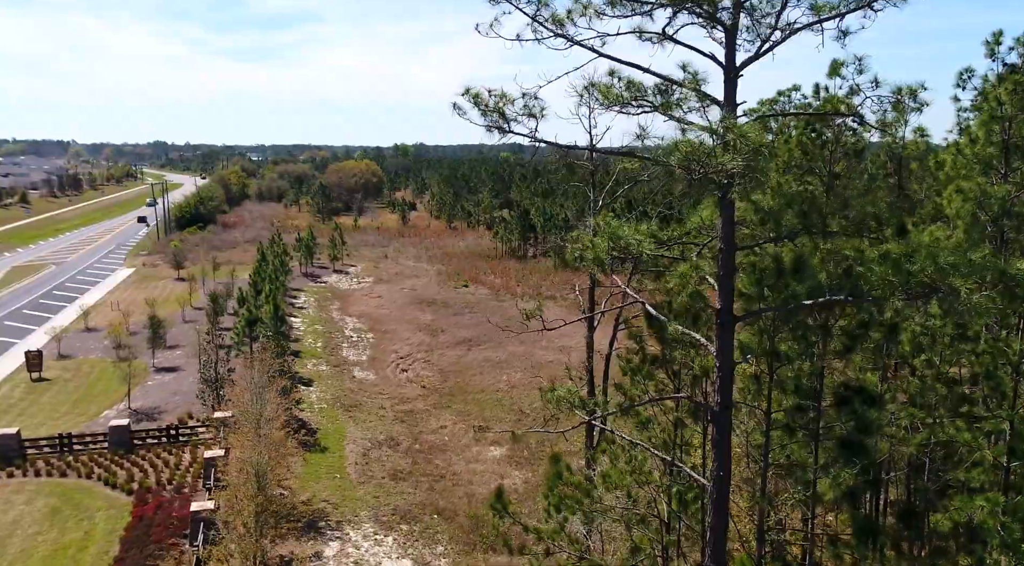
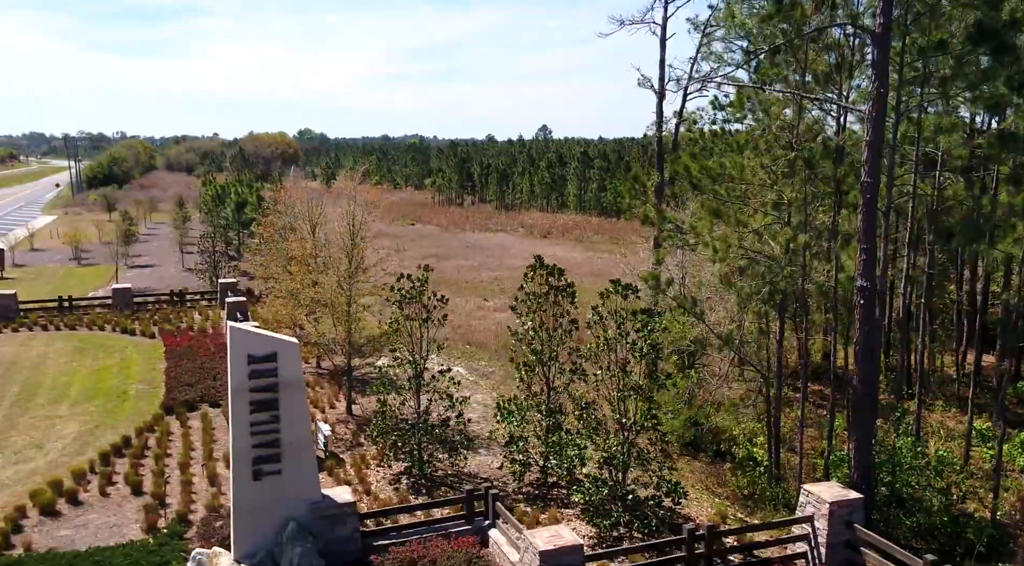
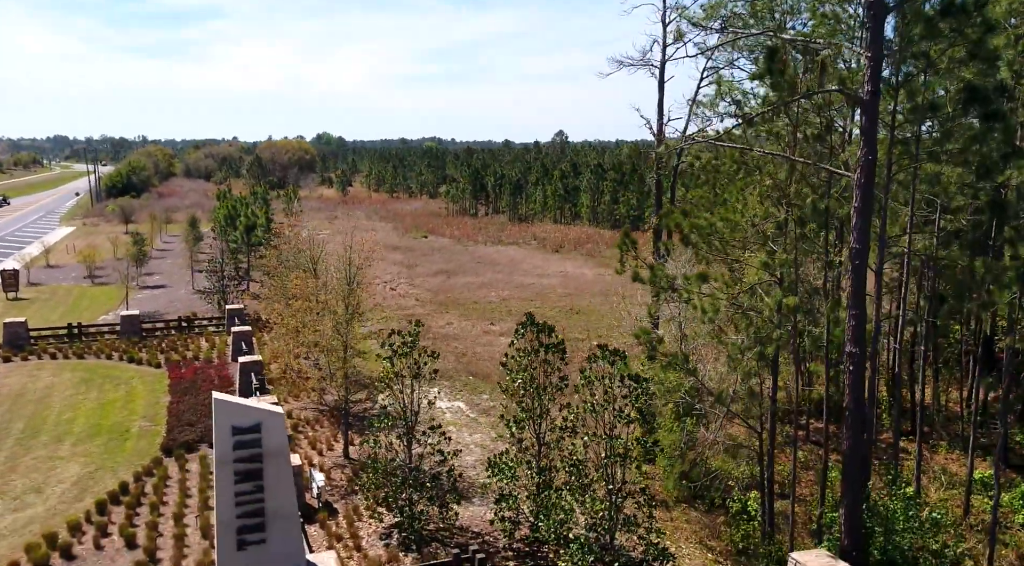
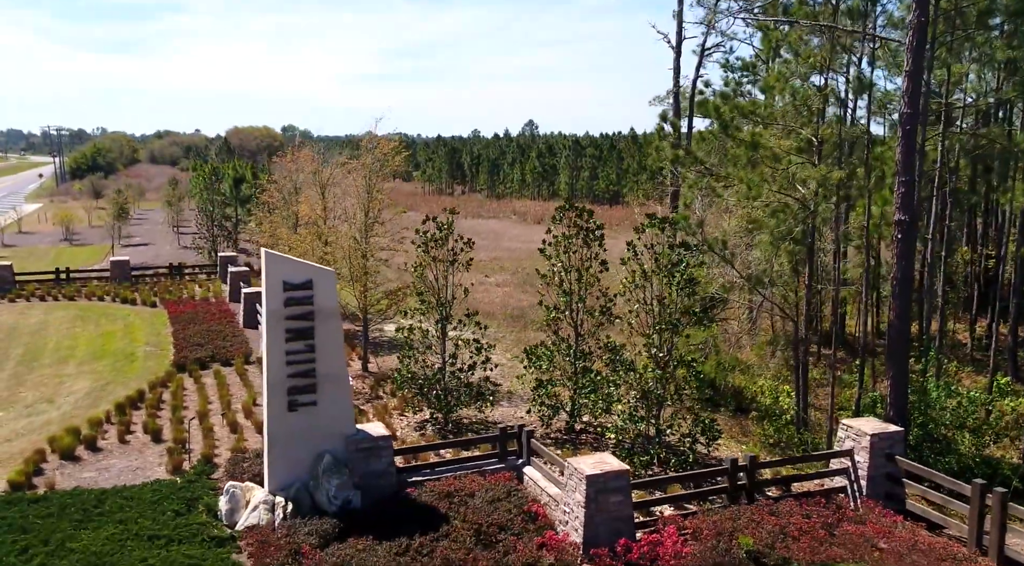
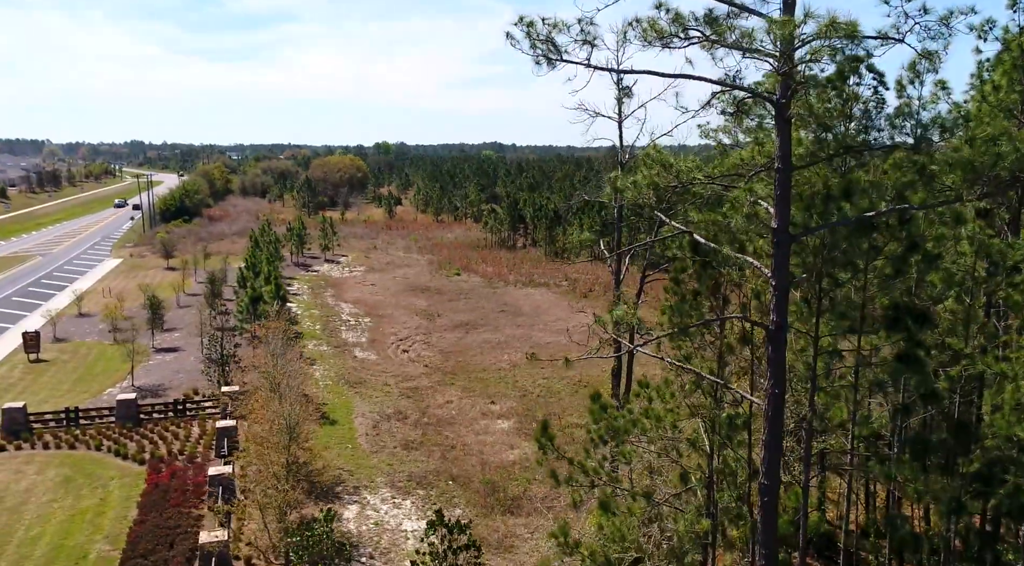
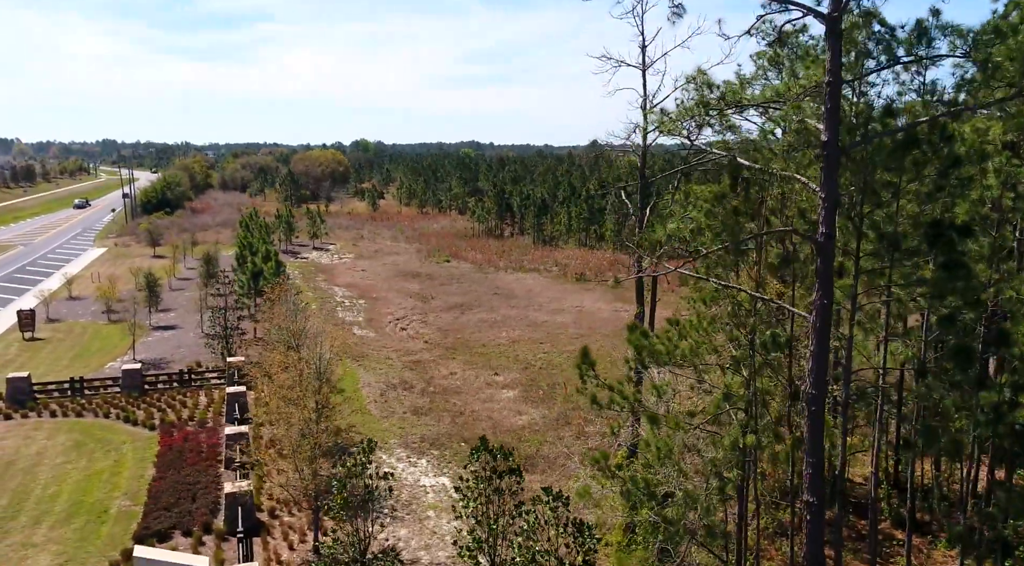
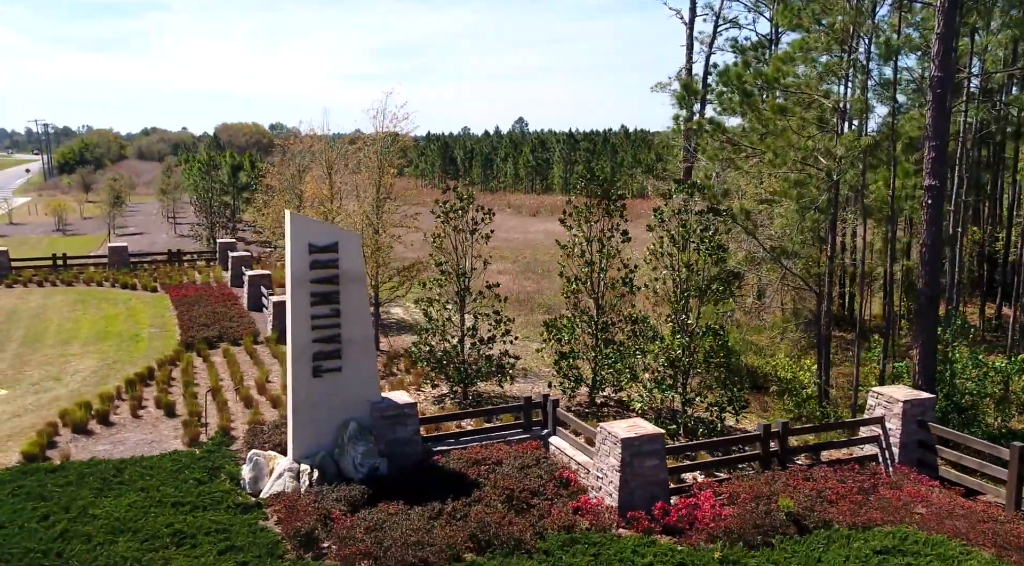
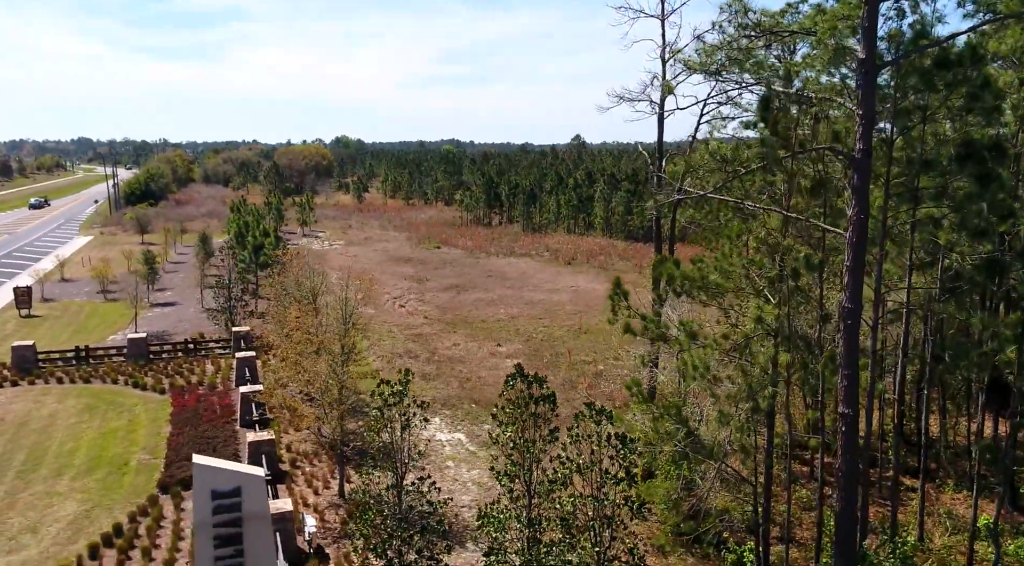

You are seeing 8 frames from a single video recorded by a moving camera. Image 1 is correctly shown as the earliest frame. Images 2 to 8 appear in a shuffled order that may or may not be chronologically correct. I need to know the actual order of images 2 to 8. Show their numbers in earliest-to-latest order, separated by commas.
5, 6, 8, 3, 2, 4, 7
